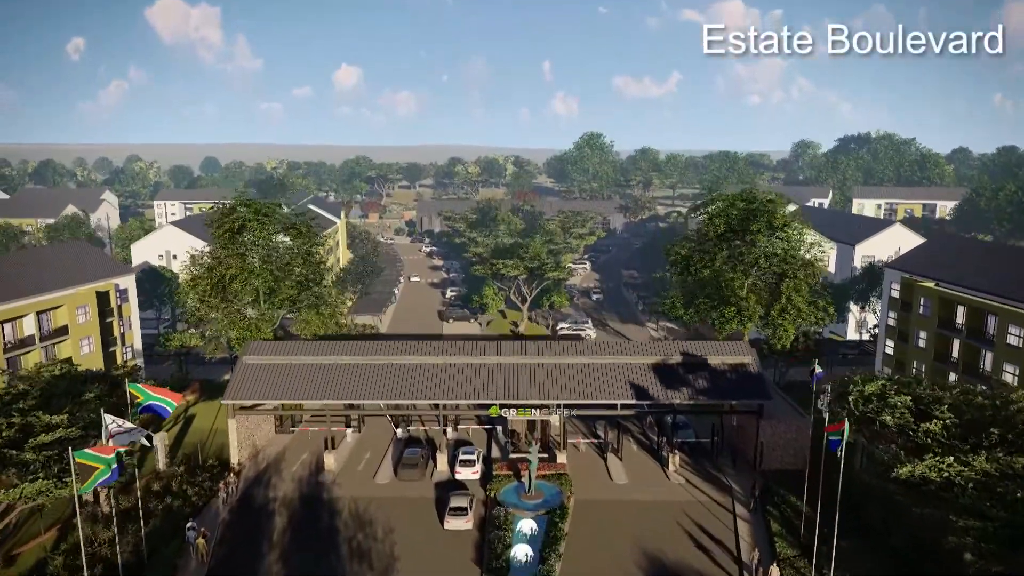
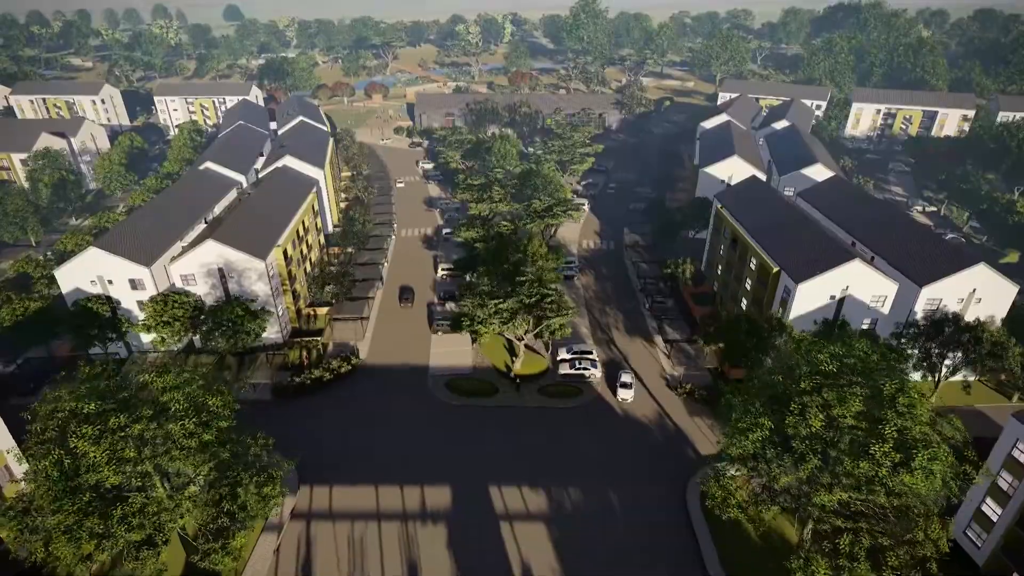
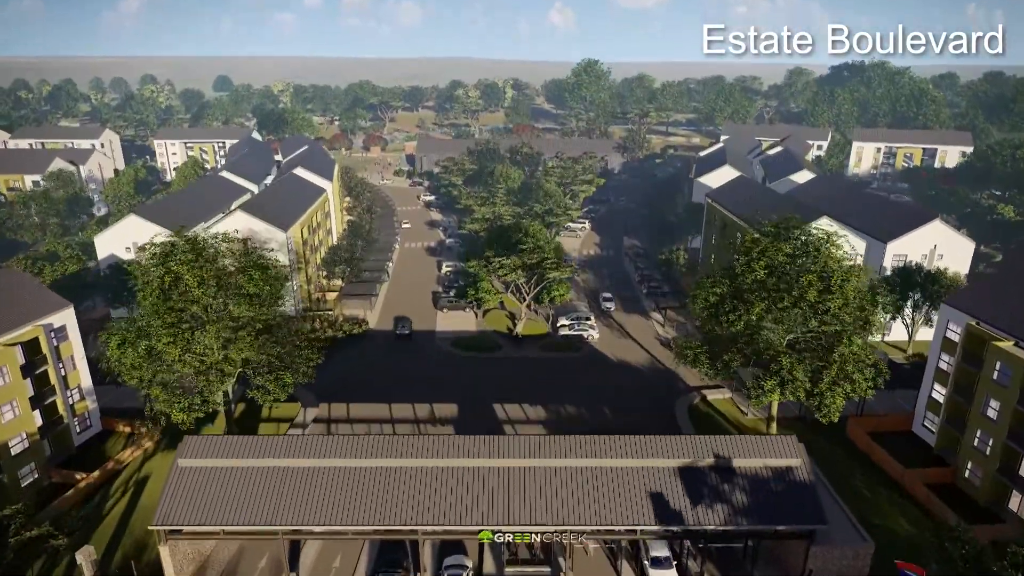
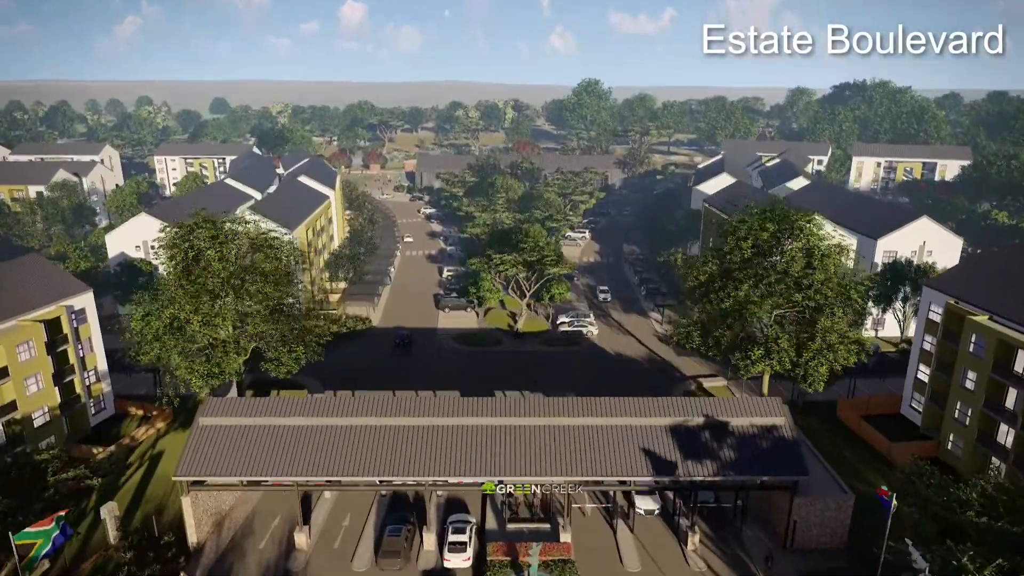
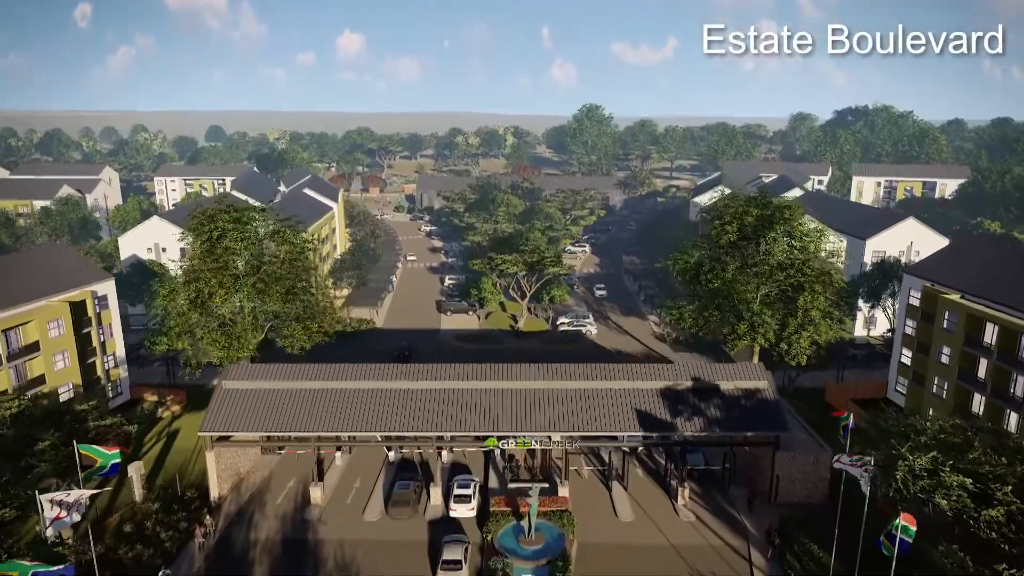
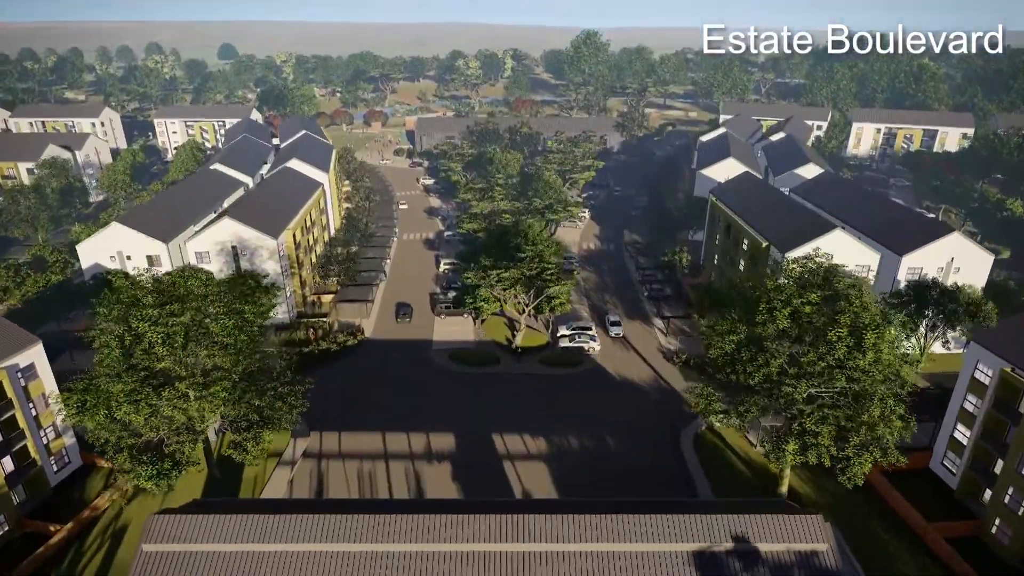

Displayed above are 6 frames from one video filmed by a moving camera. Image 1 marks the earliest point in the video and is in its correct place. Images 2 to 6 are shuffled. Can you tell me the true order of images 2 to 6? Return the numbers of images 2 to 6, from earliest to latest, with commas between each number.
5, 4, 3, 6, 2
